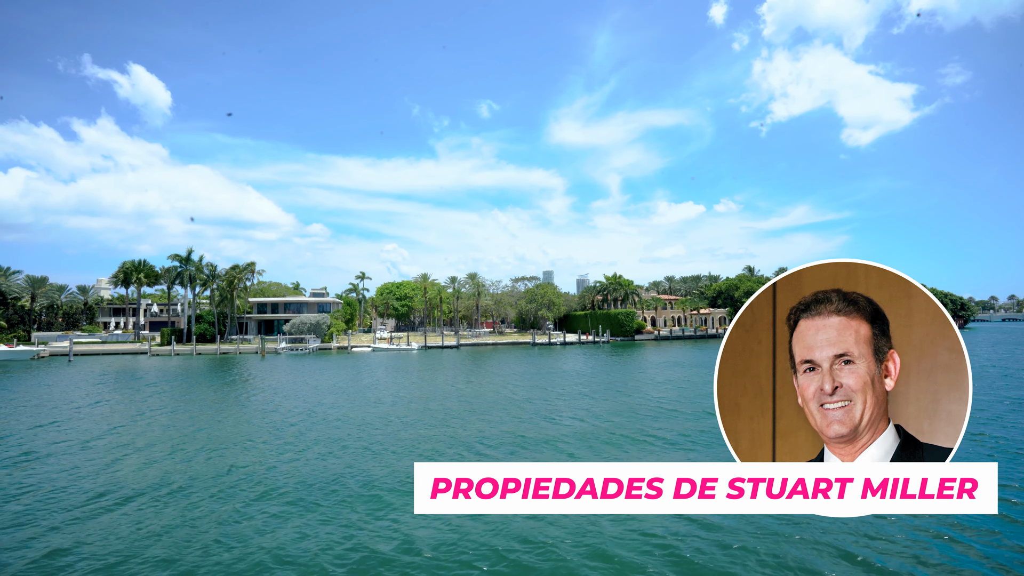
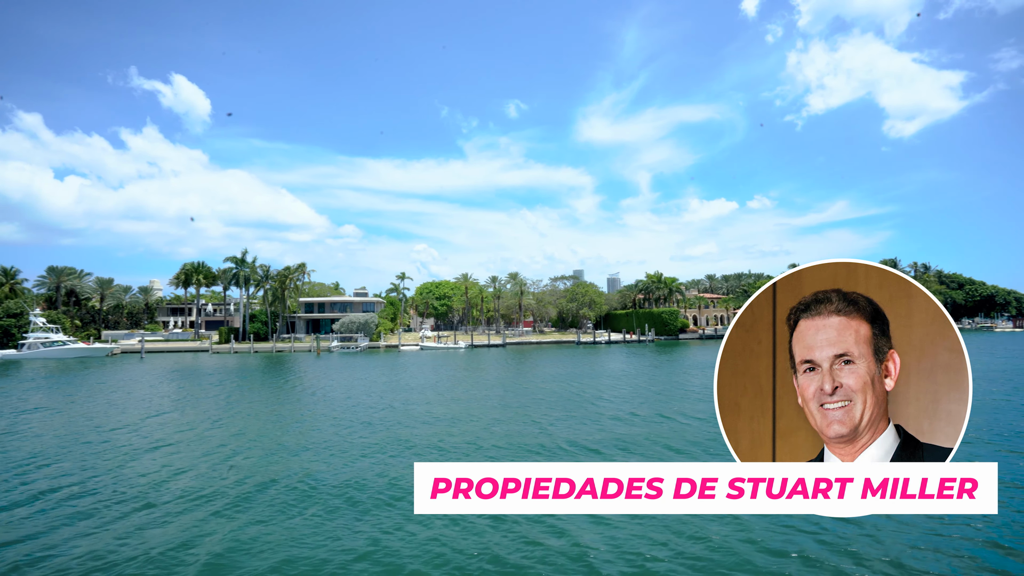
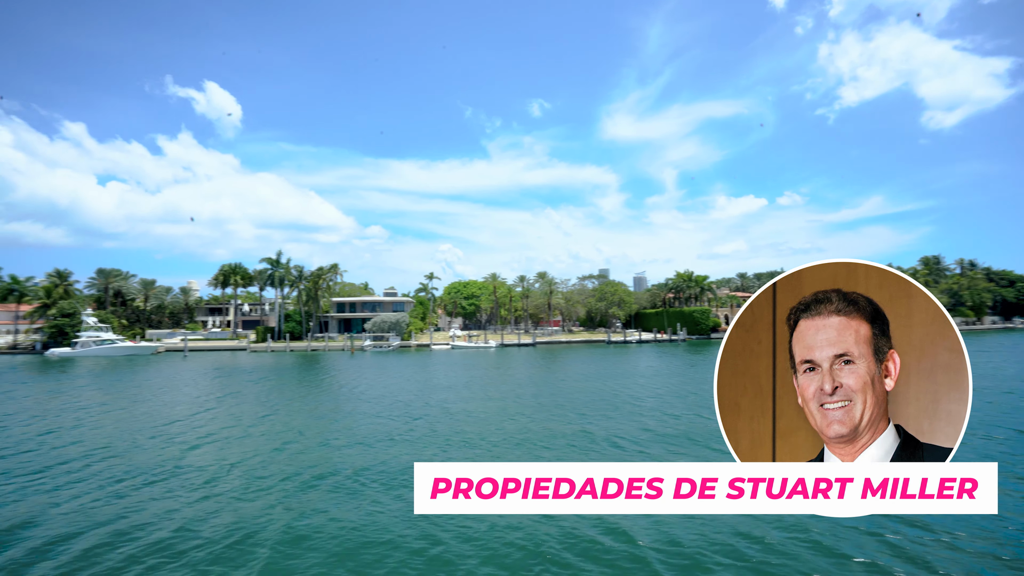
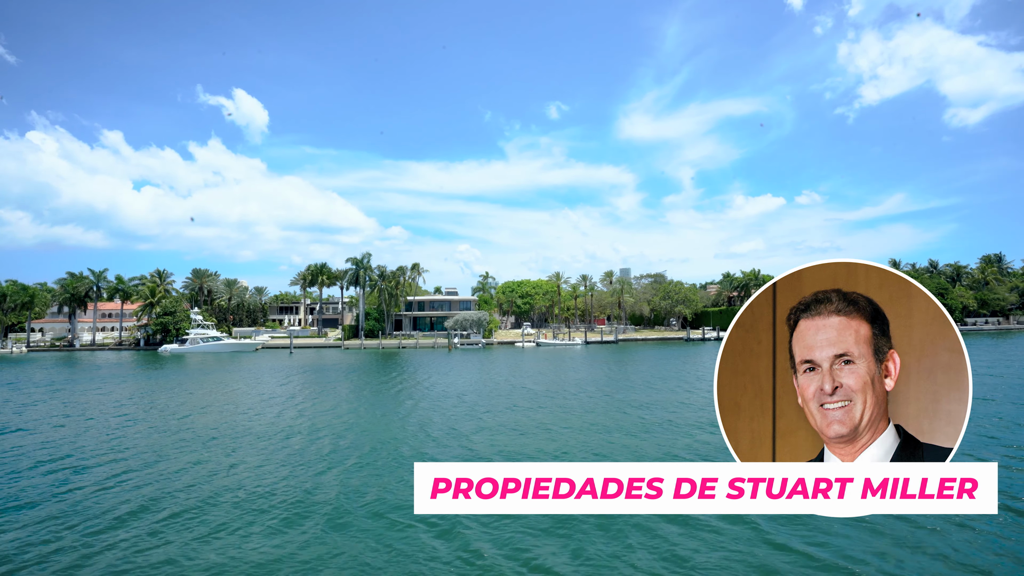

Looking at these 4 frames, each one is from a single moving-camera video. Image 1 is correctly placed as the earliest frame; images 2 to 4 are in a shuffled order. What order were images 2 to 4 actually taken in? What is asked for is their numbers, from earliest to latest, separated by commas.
2, 3, 4
